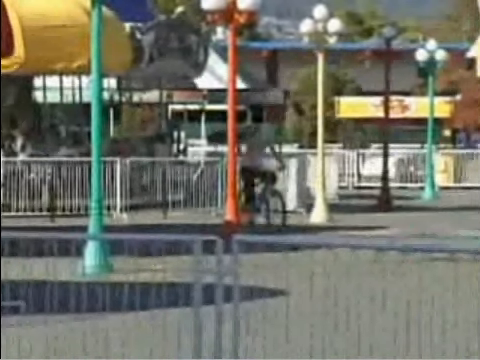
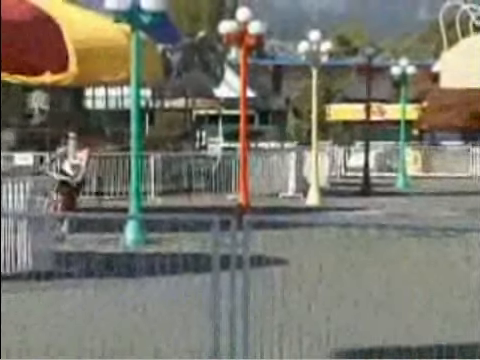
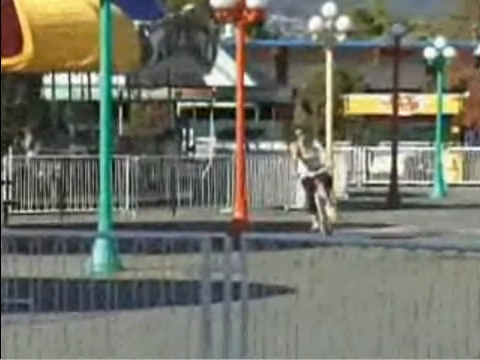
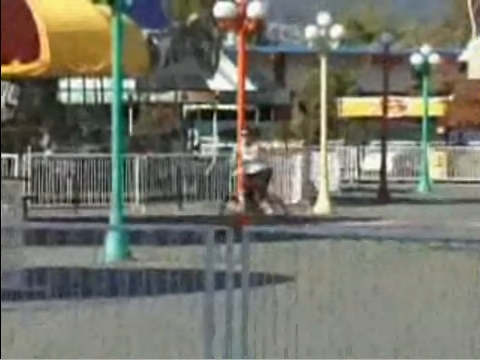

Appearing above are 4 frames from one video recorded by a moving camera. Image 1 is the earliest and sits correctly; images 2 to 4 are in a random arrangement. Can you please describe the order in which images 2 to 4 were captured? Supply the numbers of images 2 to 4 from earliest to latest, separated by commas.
3, 4, 2
